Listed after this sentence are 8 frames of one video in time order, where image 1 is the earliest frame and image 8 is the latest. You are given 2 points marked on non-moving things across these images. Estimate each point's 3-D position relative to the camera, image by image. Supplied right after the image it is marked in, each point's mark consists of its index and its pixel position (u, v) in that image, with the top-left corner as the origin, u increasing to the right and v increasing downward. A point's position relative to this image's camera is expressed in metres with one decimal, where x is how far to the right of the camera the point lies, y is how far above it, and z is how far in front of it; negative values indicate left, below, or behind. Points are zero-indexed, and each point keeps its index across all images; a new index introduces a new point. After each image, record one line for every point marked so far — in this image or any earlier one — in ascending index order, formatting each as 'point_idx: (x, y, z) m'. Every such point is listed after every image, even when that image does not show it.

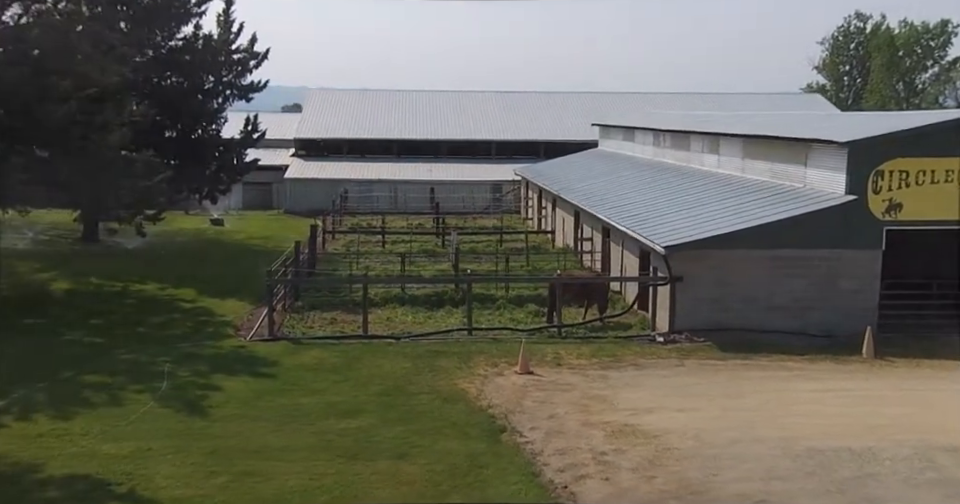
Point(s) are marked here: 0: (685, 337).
0: (+3.8, -1.5, +15.6) m
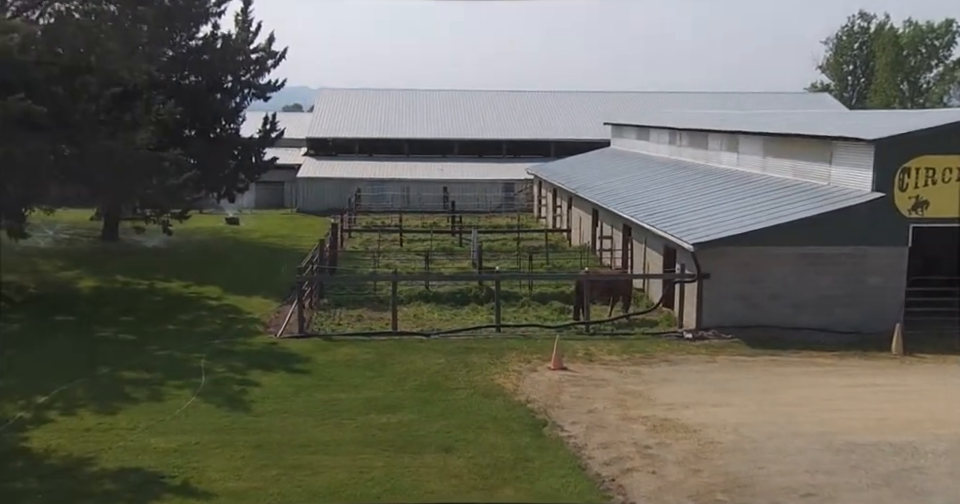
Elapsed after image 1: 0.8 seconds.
0: (+4.3, -1.5, +15.7) m
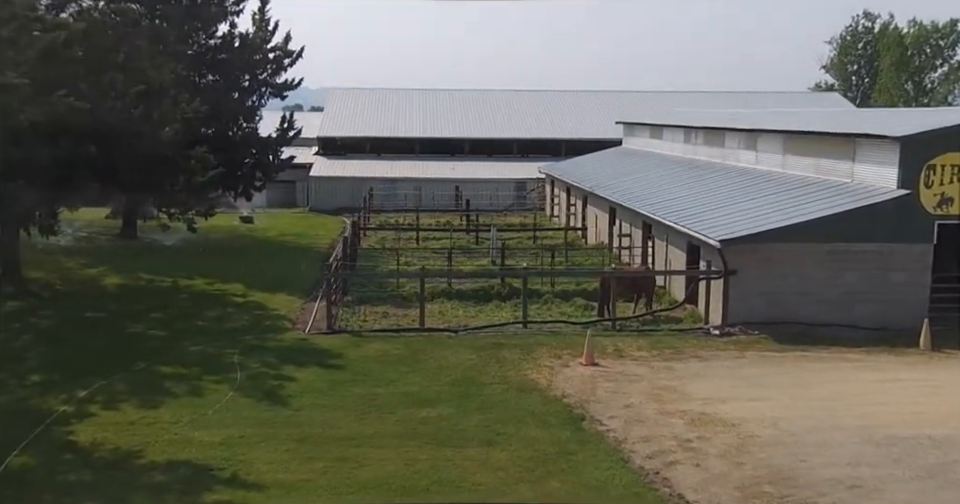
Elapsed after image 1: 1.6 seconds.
0: (+4.8, -1.4, +15.8) m
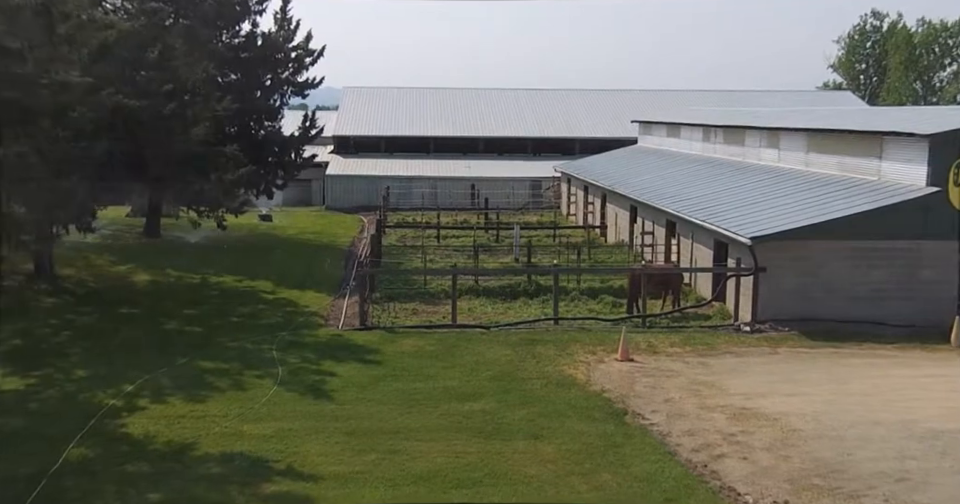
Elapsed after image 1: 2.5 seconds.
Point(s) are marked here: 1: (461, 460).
0: (+5.3, -1.4, +15.9) m
1: (-0.2, -2.2, +9.3) m
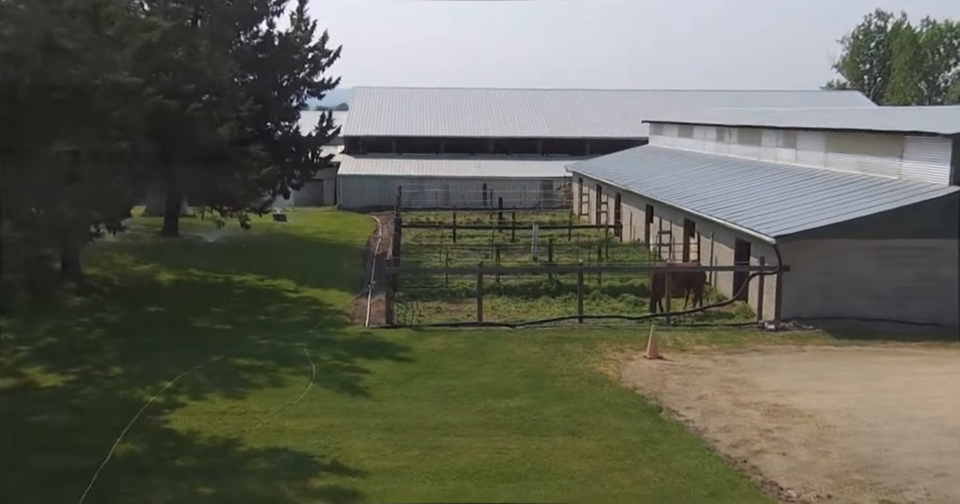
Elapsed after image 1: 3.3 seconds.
0: (+5.8, -1.3, +16.0) m
1: (+0.3, -2.2, +9.4) m
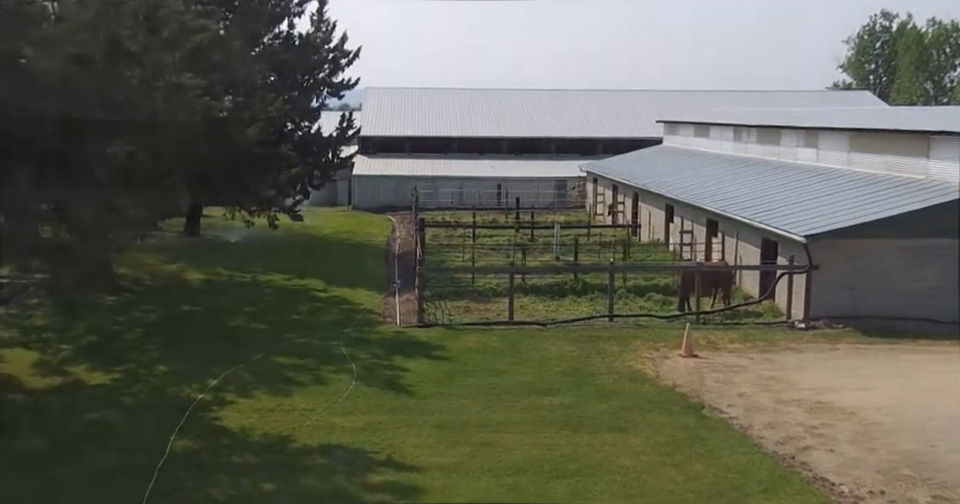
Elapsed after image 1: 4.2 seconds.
0: (+6.4, -1.3, +16.1) m
1: (+0.8, -2.2, +9.6) m
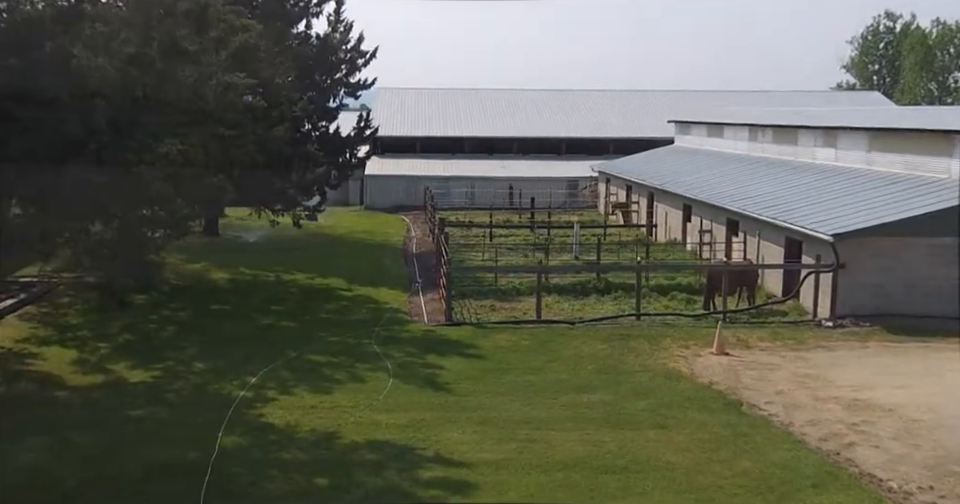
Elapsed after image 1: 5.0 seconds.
0: (+6.9, -1.3, +16.1) m
1: (+1.3, -2.2, +9.6) m
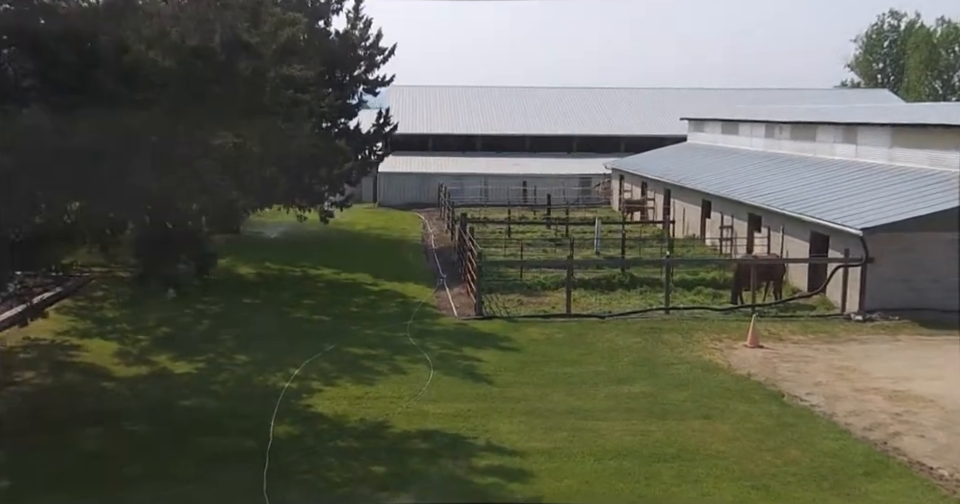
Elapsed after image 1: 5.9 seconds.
0: (+7.5, -1.2, +16.2) m
1: (+1.9, -2.1, +9.7) m
